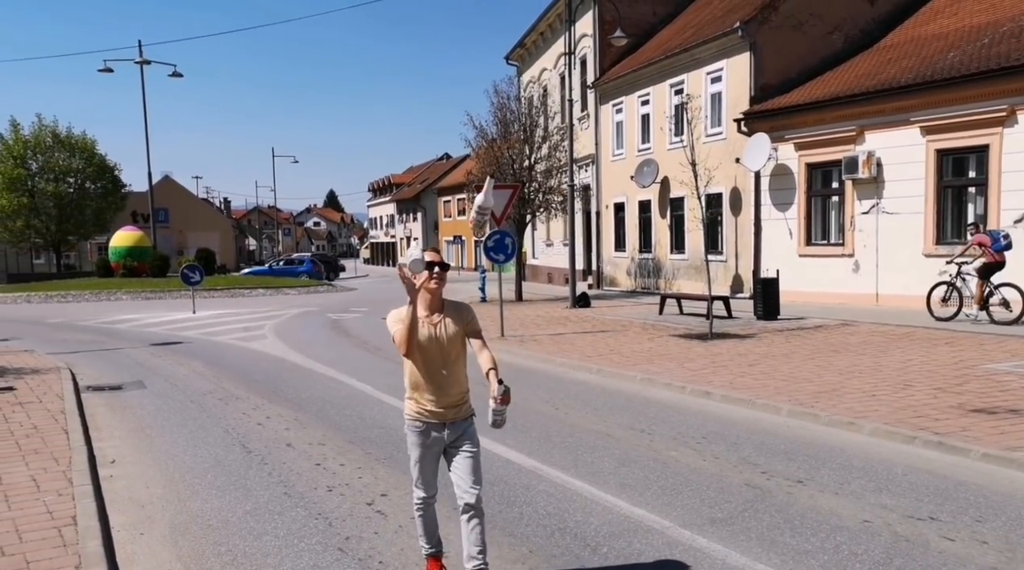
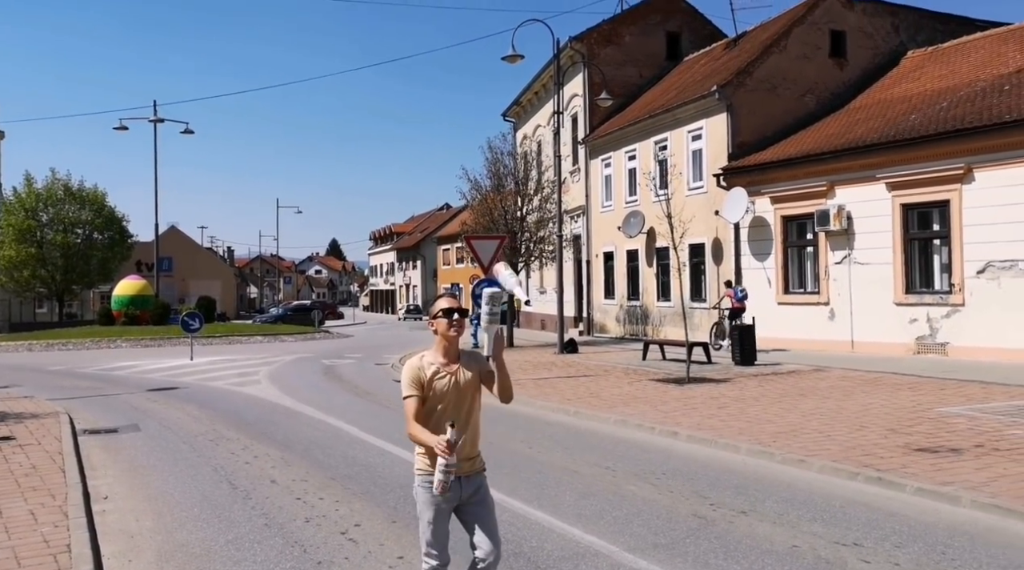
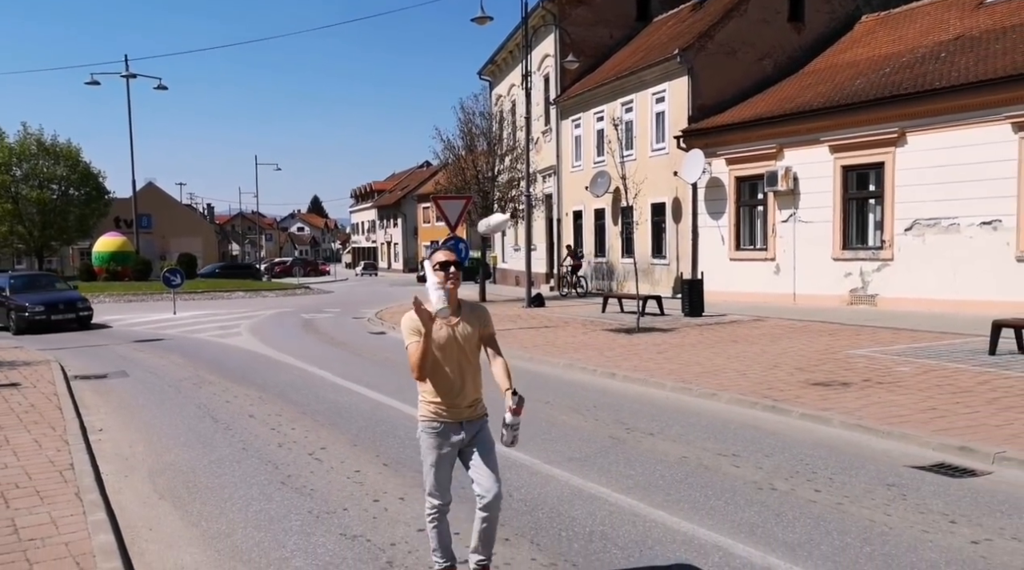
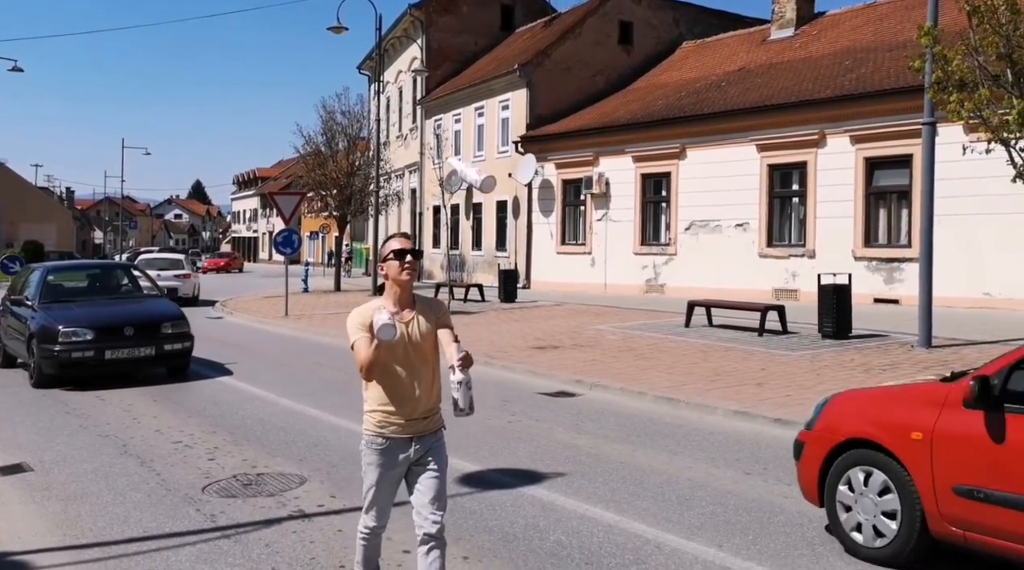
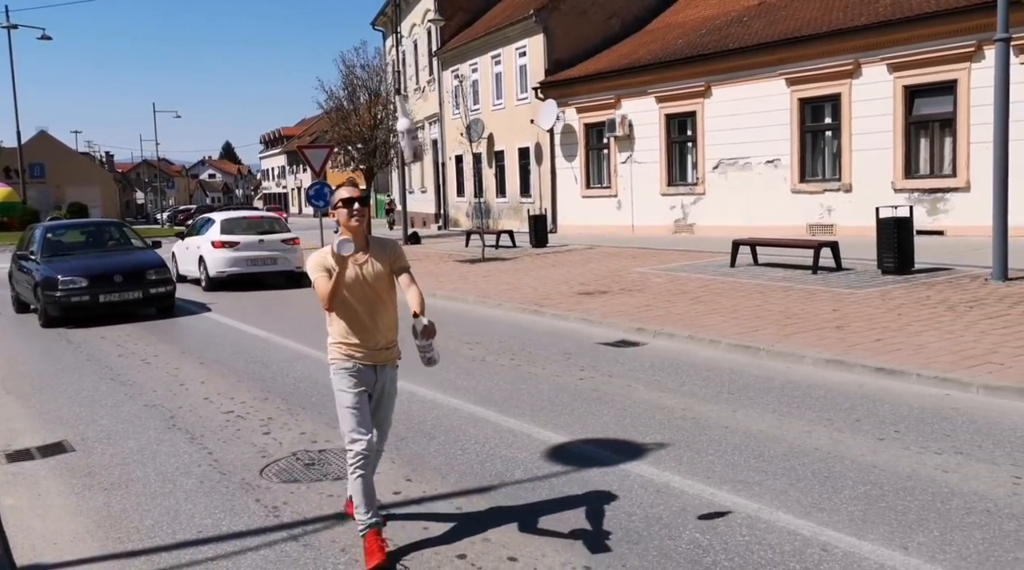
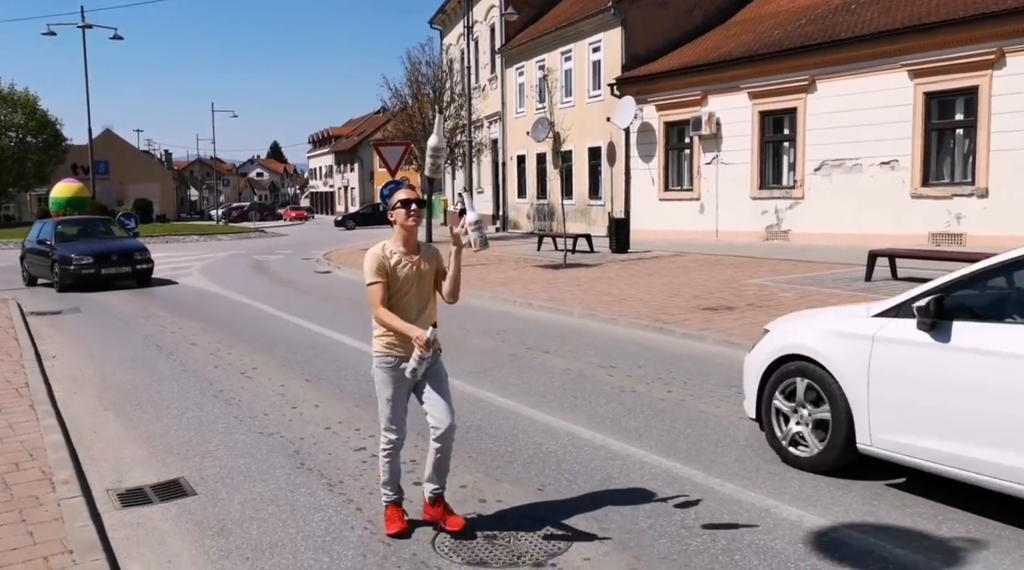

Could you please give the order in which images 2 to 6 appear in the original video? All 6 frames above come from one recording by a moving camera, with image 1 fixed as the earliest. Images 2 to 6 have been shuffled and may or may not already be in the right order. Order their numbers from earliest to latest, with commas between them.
2, 3, 6, 5, 4
